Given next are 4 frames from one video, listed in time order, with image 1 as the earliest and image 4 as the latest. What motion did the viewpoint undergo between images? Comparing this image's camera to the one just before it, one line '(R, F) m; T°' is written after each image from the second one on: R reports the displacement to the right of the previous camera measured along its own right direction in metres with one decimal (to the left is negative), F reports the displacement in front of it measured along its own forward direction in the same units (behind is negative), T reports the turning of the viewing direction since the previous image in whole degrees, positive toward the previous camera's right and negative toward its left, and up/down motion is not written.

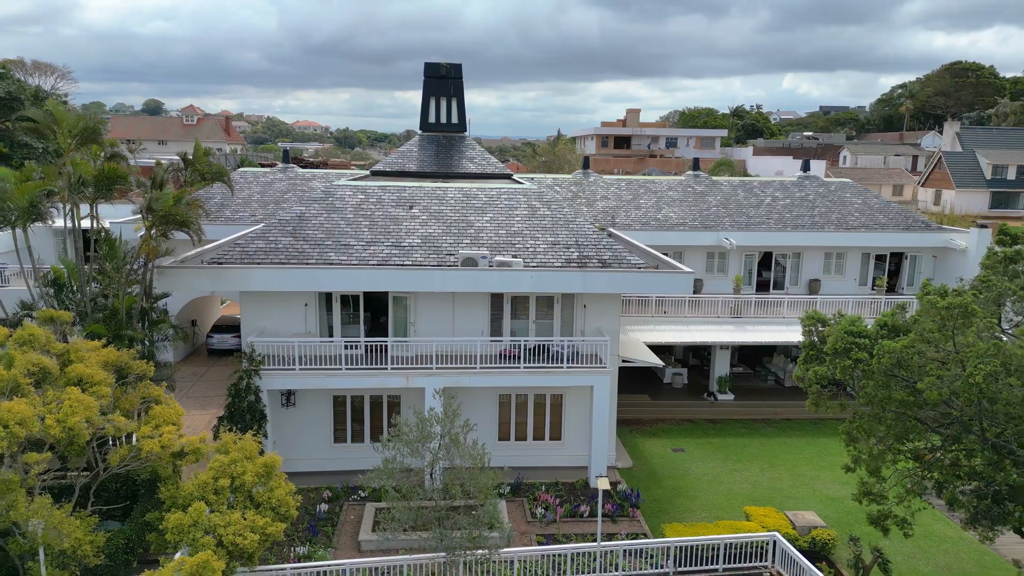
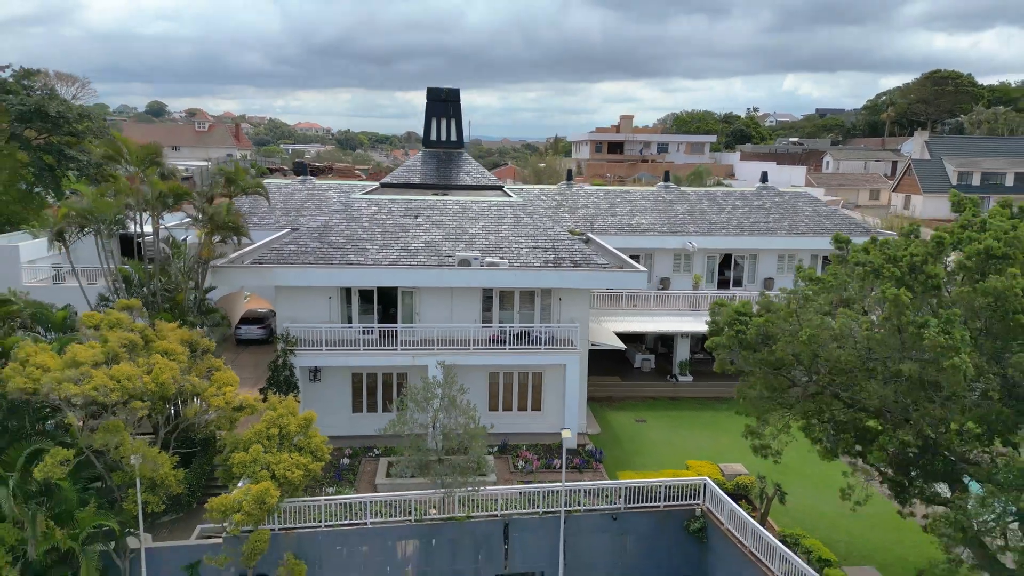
(+0.2, -3.7) m; 0°
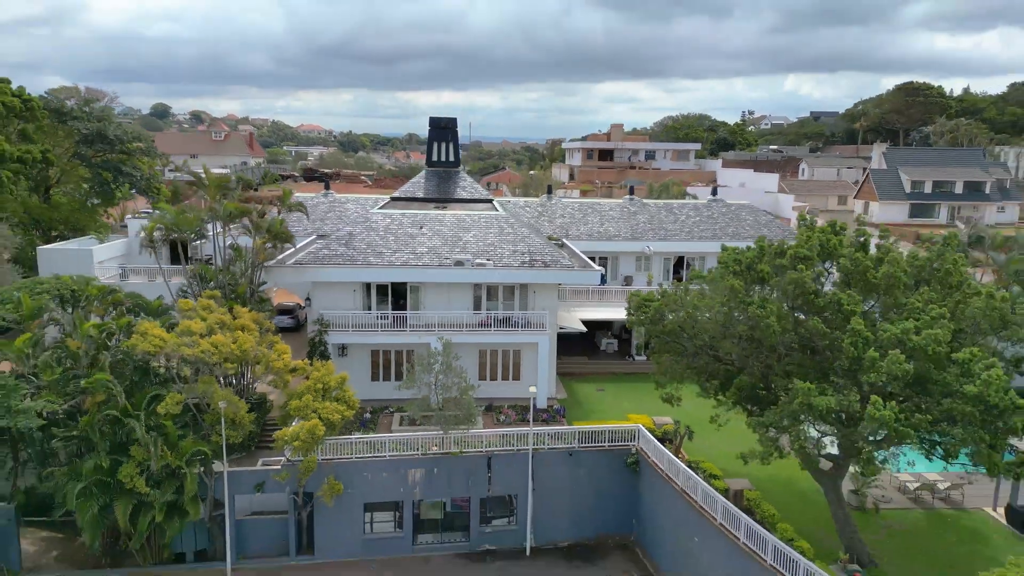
(+0.3, -5.9) m; 0°
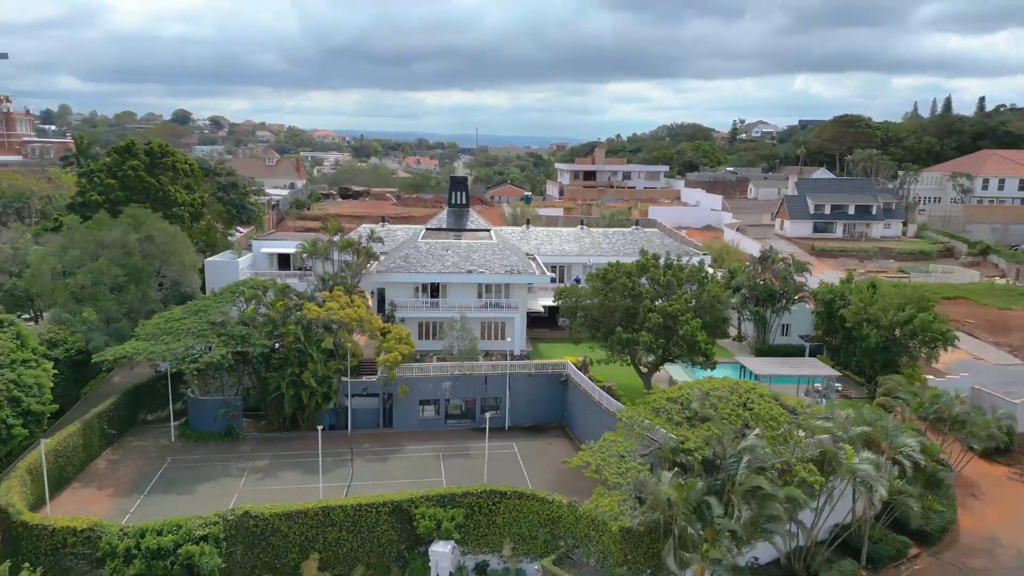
(+0.6, -19.7) m; 0°
